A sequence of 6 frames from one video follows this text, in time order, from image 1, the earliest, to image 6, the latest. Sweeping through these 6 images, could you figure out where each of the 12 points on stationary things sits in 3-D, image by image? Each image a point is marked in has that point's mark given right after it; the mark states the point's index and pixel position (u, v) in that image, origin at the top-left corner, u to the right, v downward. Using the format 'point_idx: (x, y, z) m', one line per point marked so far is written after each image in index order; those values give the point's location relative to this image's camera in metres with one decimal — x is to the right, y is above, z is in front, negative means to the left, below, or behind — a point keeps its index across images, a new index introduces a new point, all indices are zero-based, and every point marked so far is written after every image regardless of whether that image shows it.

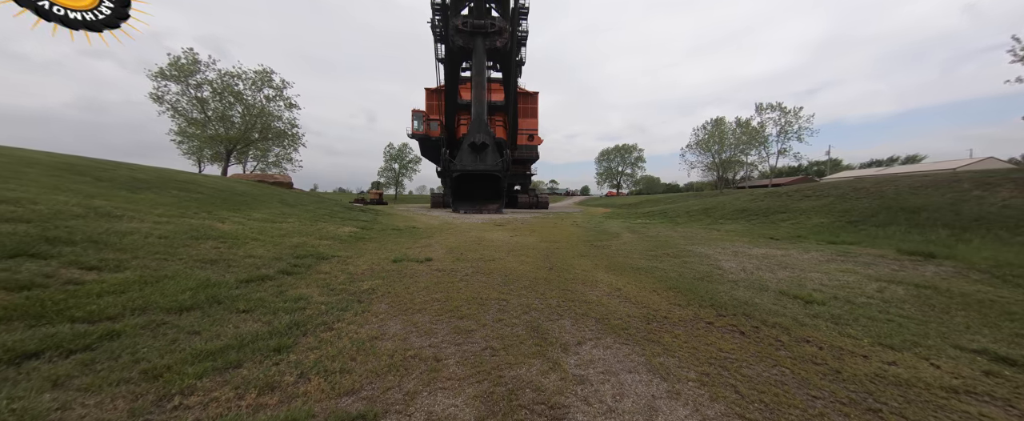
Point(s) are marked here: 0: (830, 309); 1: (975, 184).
0: (+3.9, -1.2, +3.9) m
1: (+18.2, +1.0, +12.8) m
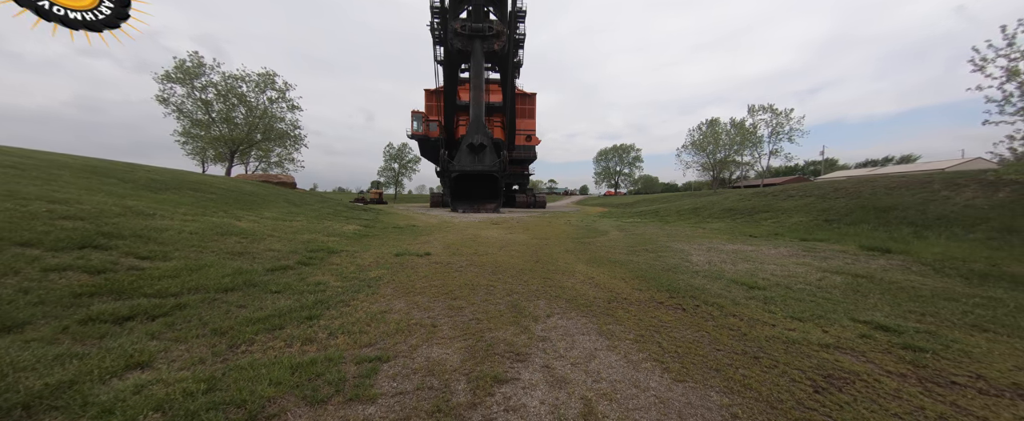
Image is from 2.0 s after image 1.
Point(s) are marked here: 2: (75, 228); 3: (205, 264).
0: (+3.7, -1.2, +4.7) m
1: (+18.0, +1.1, +13.5) m
2: (-6.1, -0.2, +4.6) m
3: (-4.2, -0.7, +4.5) m
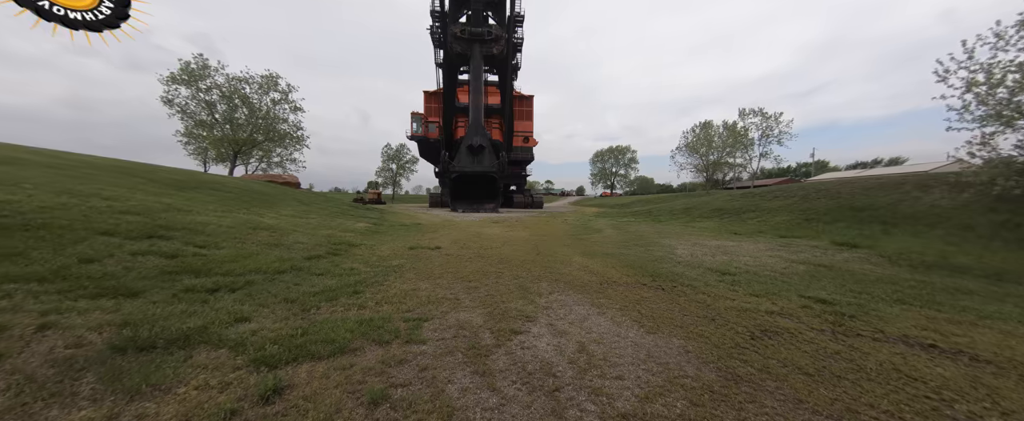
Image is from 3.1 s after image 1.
0: (+3.8, -1.1, +5.4) m
1: (+17.9, +1.1, +14.5) m
2: (-6.0, -0.2, +5.2) m
3: (-4.1, -0.7, +5.2) m
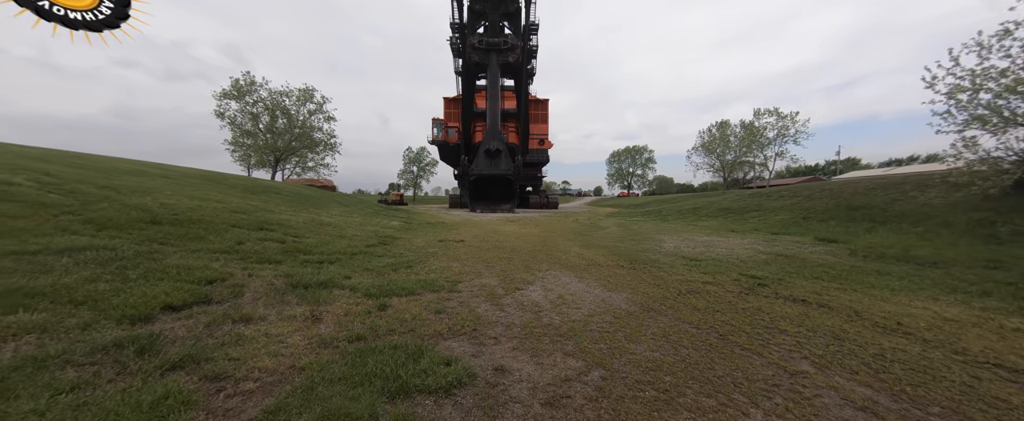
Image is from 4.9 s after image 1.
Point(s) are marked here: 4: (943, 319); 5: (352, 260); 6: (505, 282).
0: (+4.0, -1.1, +6.8) m
1: (+18.6, +1.1, +15.1) m
2: (-5.8, -0.2, +7.1) m
3: (-4.0, -0.7, +7.0) m
4: (+4.9, -1.2, +3.7) m
5: (-2.8, -0.9, +5.6) m
6: (-0.1, -1.1, +4.9) m
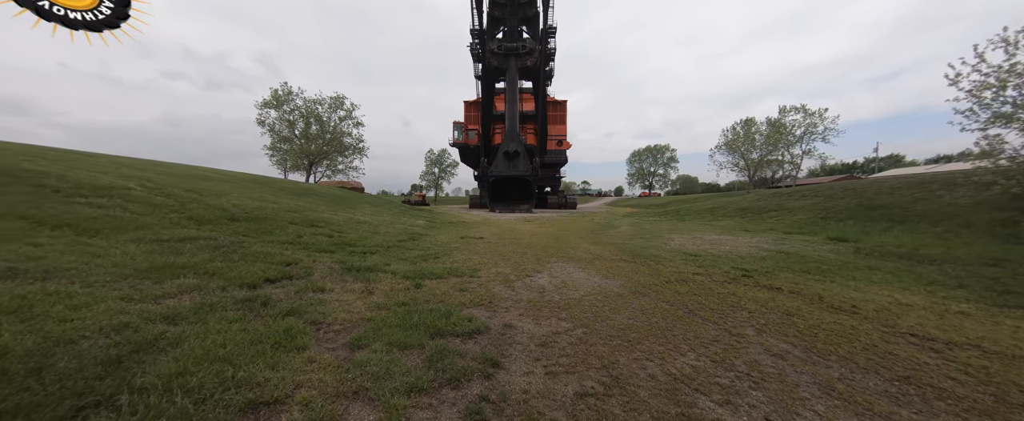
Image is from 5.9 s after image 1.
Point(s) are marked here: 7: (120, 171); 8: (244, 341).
0: (+4.3, -1.1, +7.4) m
1: (+19.4, +1.2, +14.7) m
2: (-5.5, -0.2, +8.3) m
3: (-3.6, -0.6, +8.1) m
4: (+5.0, -1.2, +4.2) m
5: (-2.5, -0.8, +6.6) m
6: (+0.1, -1.1, +5.8) m
7: (-8.8, +0.9, +7.3) m
8: (-1.9, -0.9, +2.3) m
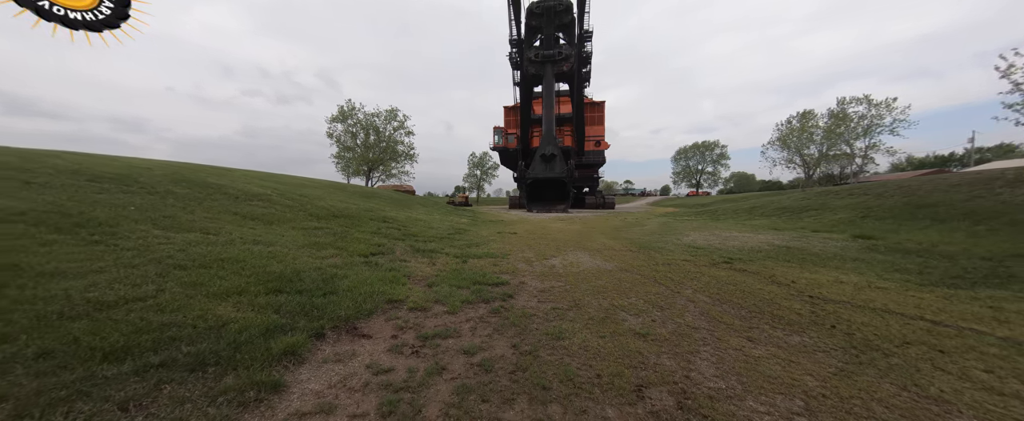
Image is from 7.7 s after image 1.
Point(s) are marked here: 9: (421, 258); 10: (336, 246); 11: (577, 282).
0: (+5.0, -1.0, +8.6) m
1: (+20.9, +1.2, +13.9) m
2: (-4.6, -0.1, +10.7) m
3: (-2.8, -0.6, +10.2) m
4: (+5.3, -1.1, +5.3) m
5: (-1.9, -0.8, +8.7) m
6: (+0.6, -1.0, +7.5) m
7: (-8.0, +0.9, +10.2) m
8: (-1.8, -0.9, +4.3) m
9: (-1.8, -0.9, +6.3) m
10: (-3.1, -0.6, +5.8) m
11: (+1.0, -1.1, +5.0) m
